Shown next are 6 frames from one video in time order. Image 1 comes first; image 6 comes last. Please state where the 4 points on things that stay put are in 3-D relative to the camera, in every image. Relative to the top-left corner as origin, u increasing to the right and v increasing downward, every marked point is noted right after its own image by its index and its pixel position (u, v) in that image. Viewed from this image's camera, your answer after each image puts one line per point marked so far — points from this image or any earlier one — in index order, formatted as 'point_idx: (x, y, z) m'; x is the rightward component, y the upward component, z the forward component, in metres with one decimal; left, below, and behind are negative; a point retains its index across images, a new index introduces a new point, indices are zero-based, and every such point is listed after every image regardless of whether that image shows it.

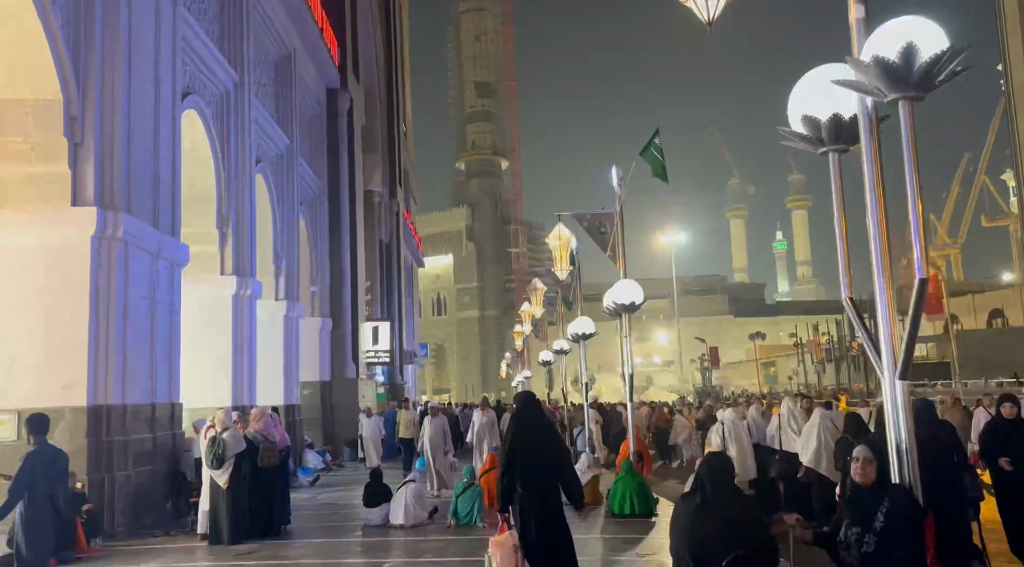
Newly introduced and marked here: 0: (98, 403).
0: (-4.4, -1.3, +10.6) m
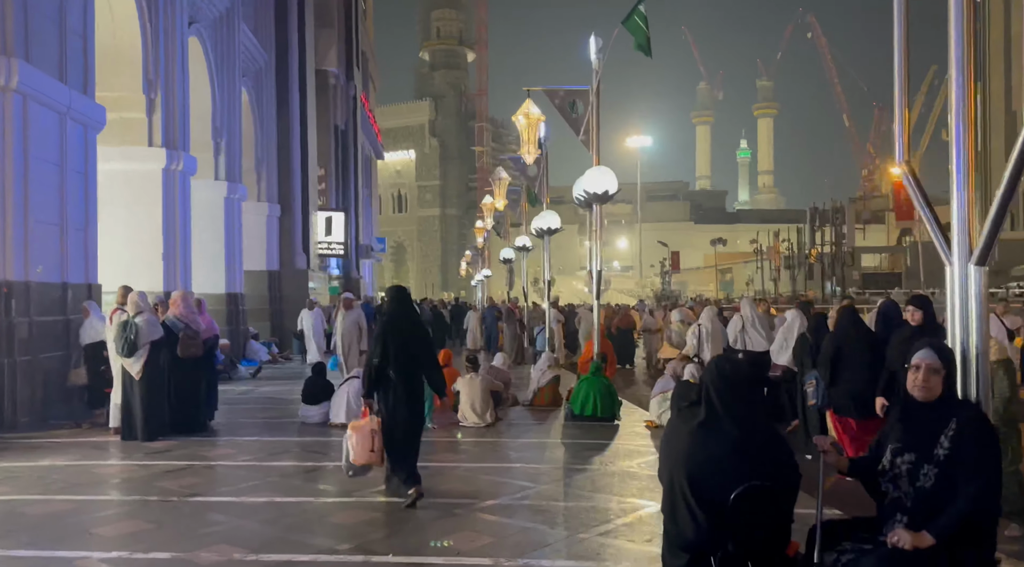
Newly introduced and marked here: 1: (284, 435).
0: (-4.8, 0.0, +9.3) m
1: (-2.2, -1.5, +9.6) m
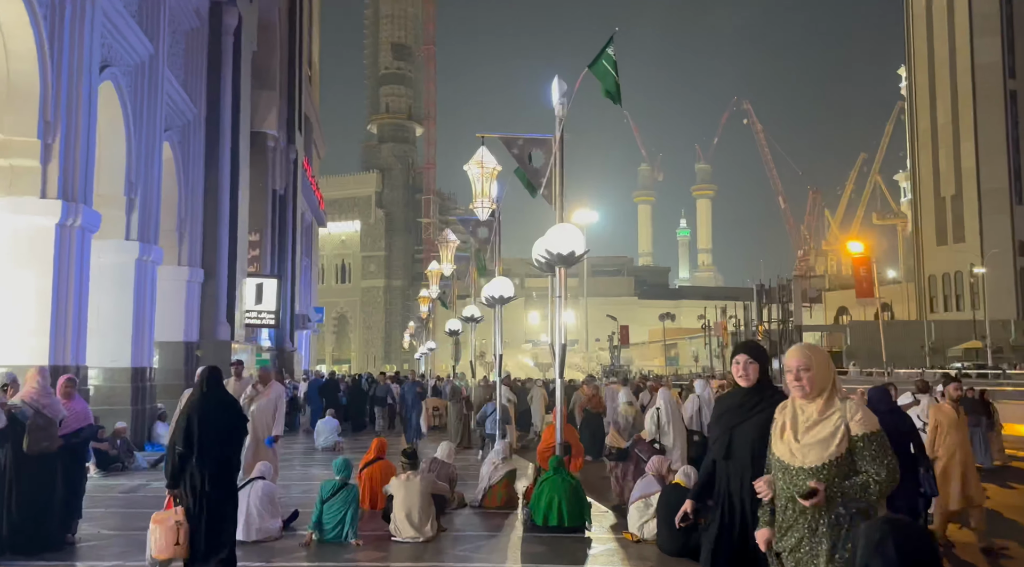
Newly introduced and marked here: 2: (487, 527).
0: (-5.1, -0.5, +7.2) m
1: (-2.6, -2.0, +7.5) m
2: (-0.2, -2.3, +9.7) m
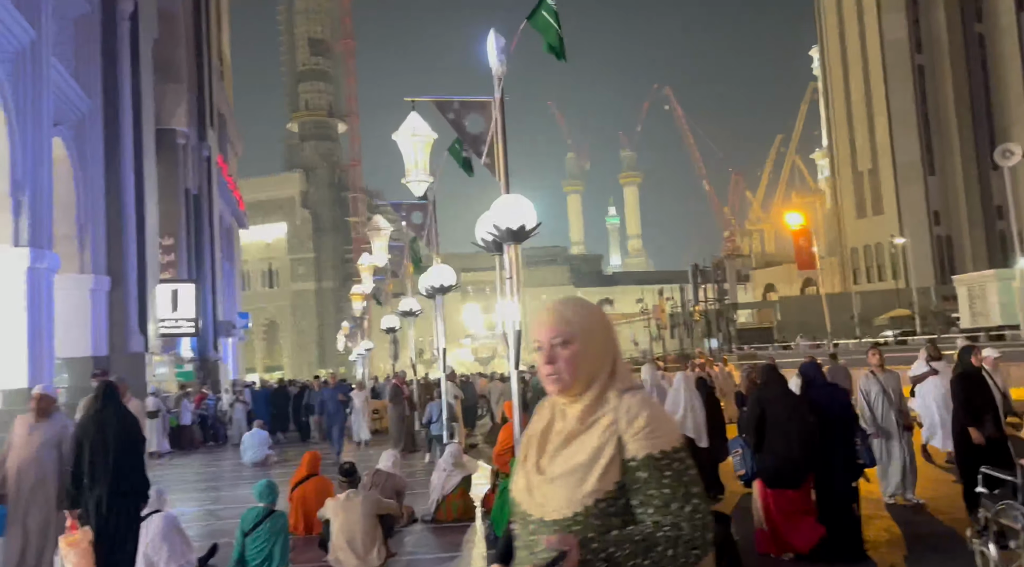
0: (-5.4, -0.6, +5.5) m
1: (-2.8, -2.0, +6.0) m
2: (-0.6, -2.2, +8.4) m
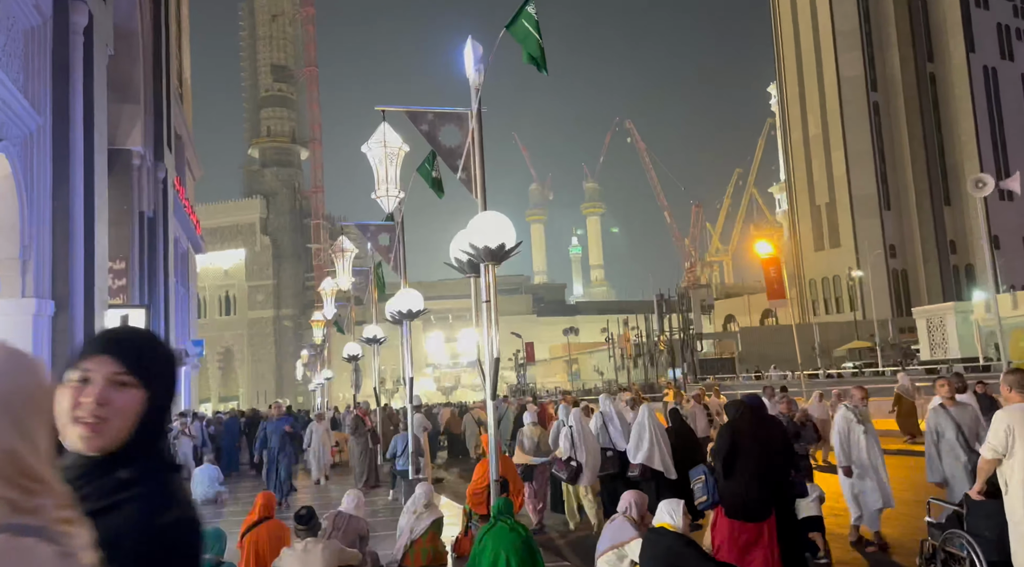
0: (-5.4, -0.7, +4.5) m
1: (-2.9, -2.1, +5.1) m
2: (-0.7, -2.4, +7.5) m
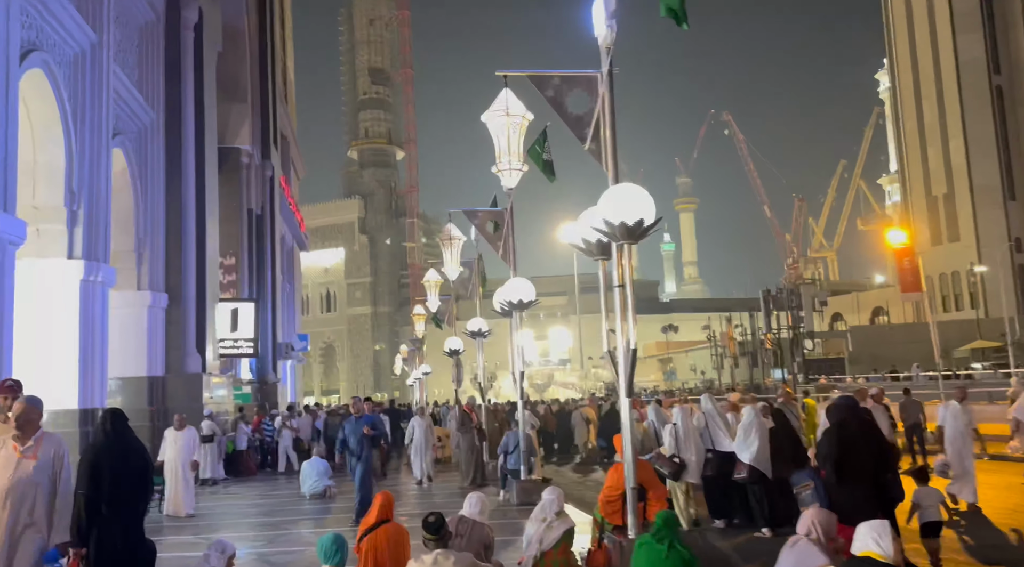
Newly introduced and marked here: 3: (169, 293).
0: (-4.7, -0.6, +4.5) m
1: (-2.1, -2.0, +4.9) m
2: (+0.2, -2.2, +7.1) m
3: (-6.1, -0.2, +18.2) m
